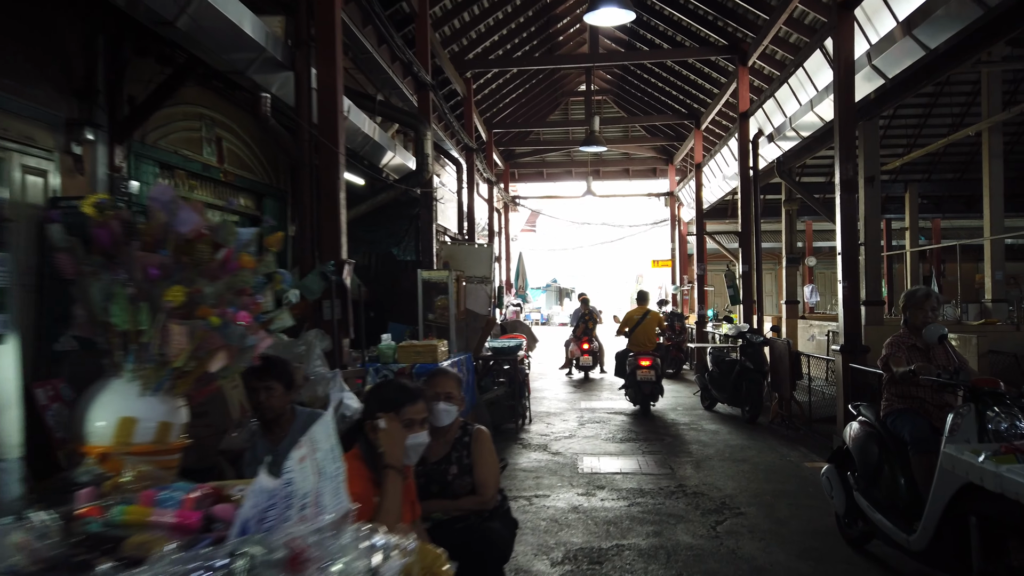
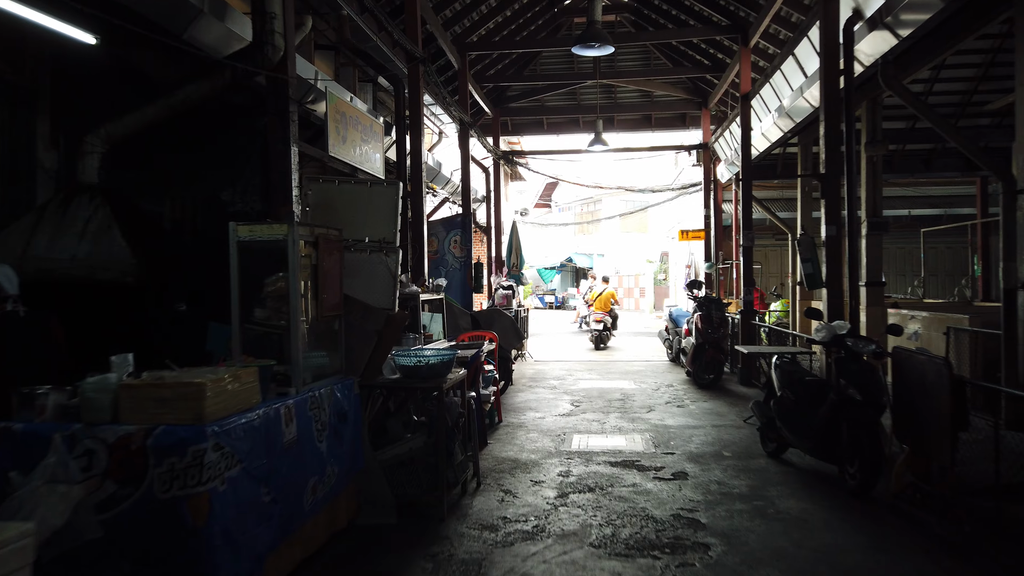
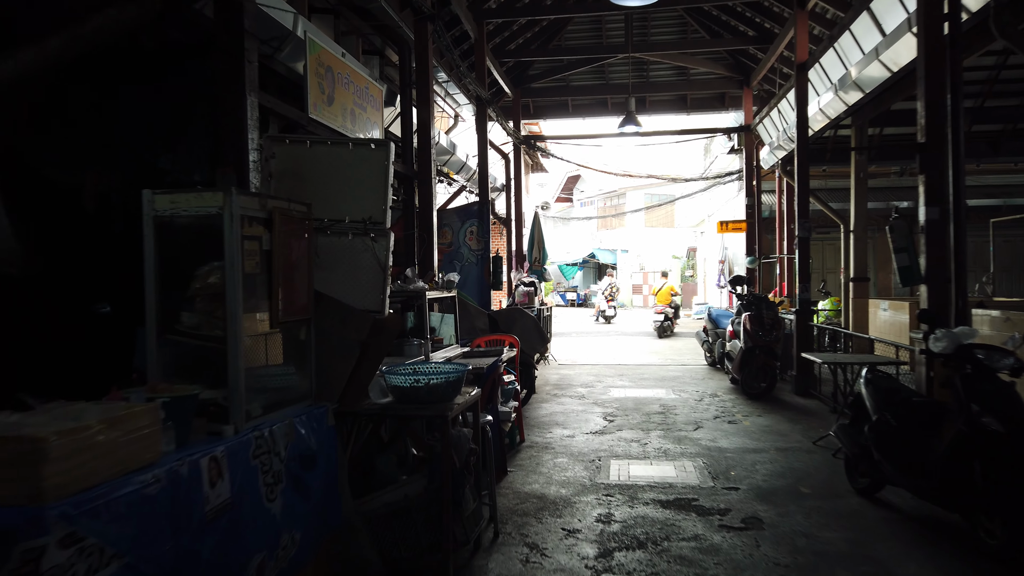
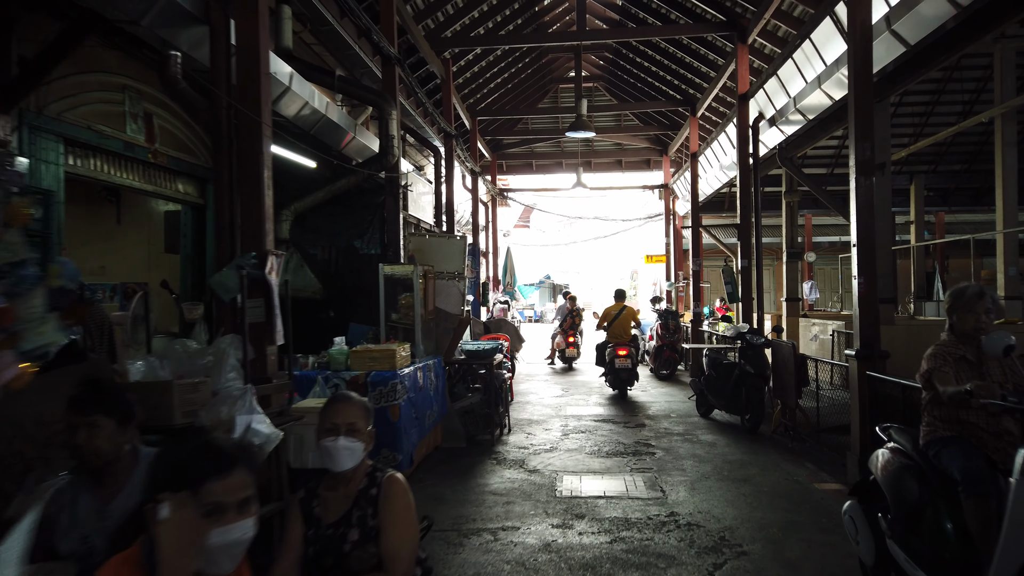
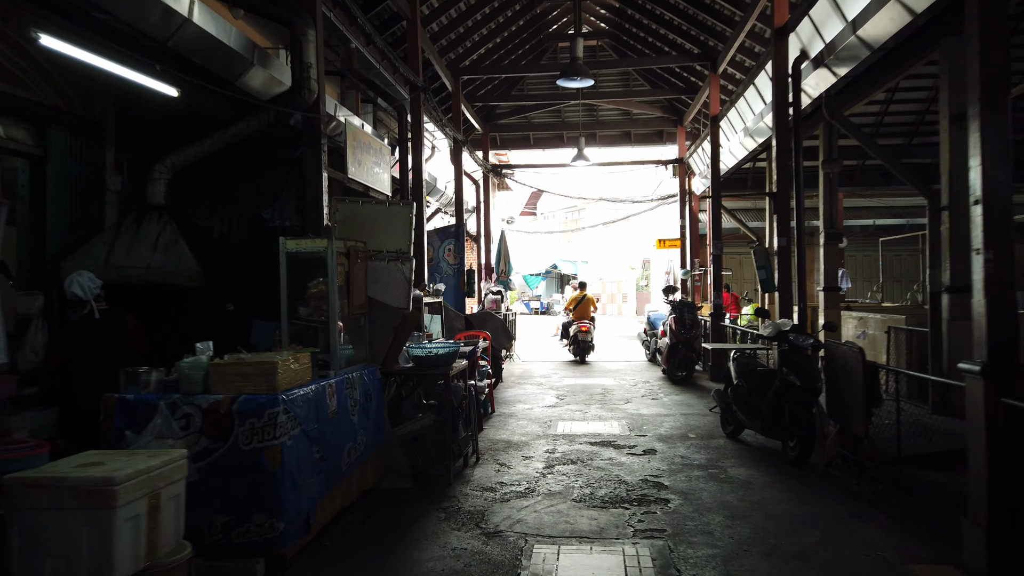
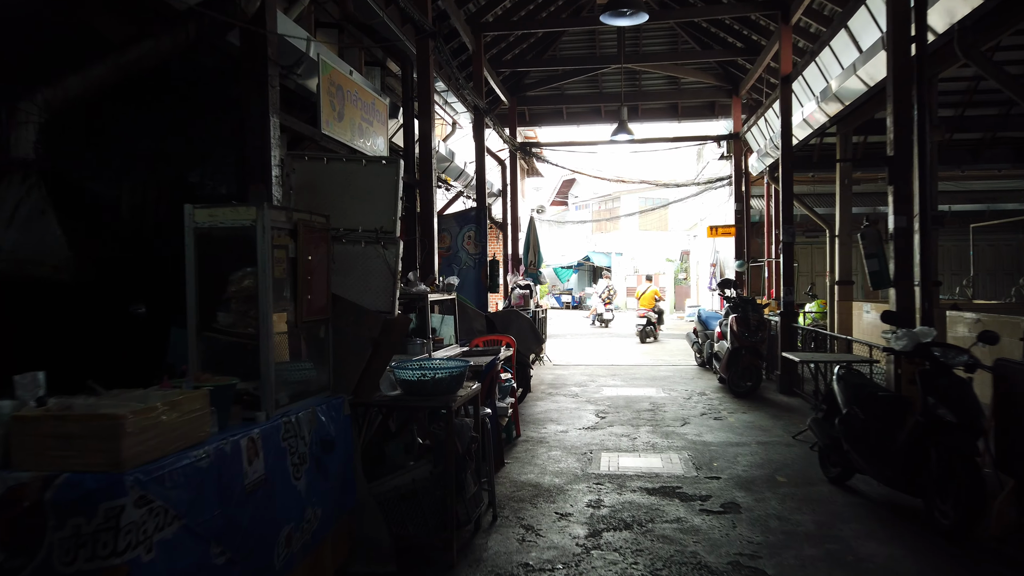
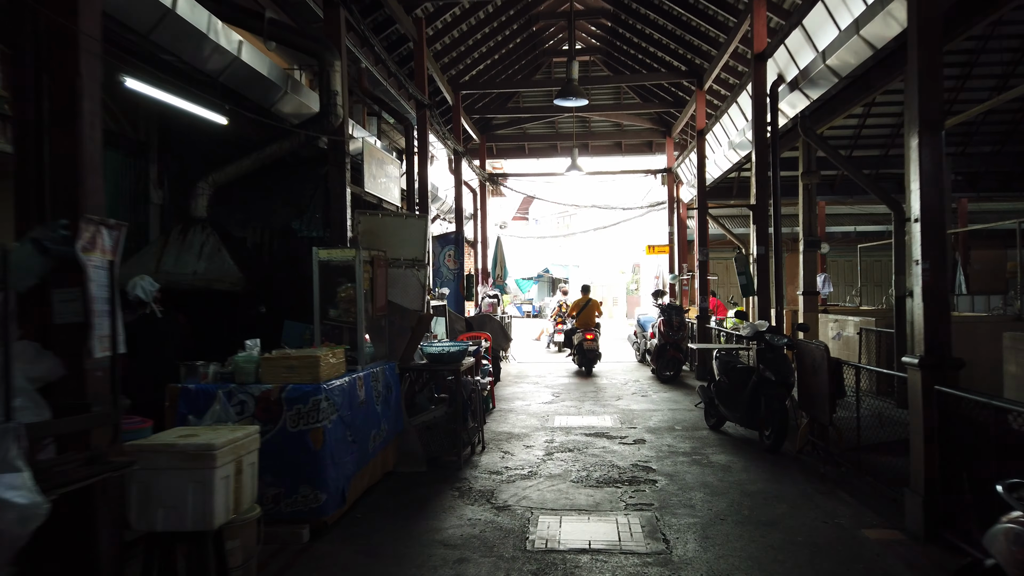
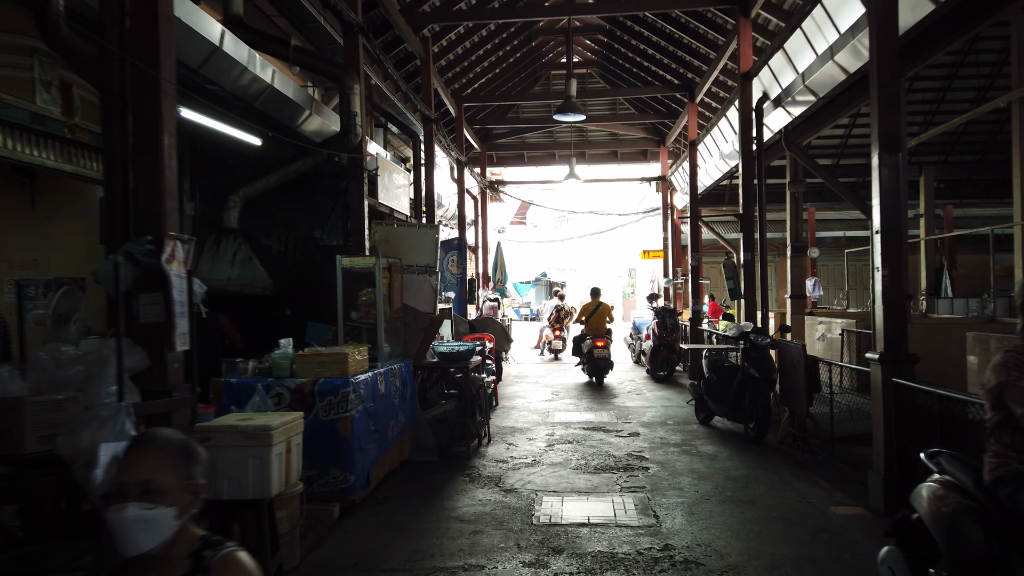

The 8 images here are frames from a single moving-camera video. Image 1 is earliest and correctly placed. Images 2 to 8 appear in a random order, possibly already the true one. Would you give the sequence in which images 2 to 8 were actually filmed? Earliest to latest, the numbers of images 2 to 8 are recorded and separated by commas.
4, 8, 7, 5, 2, 6, 3
